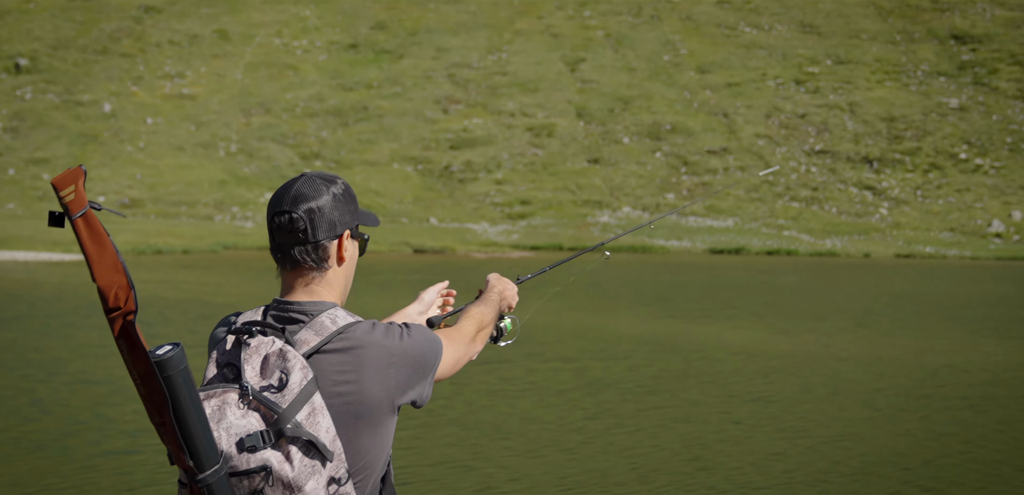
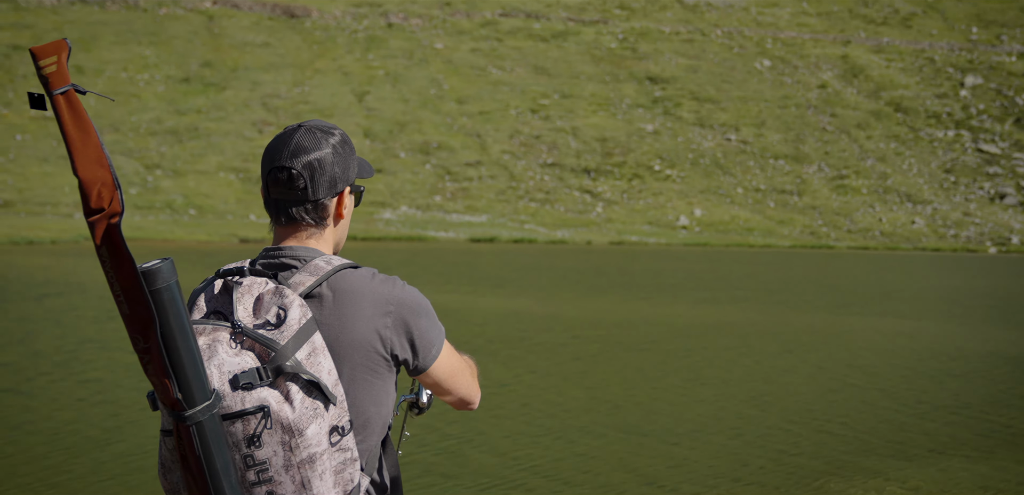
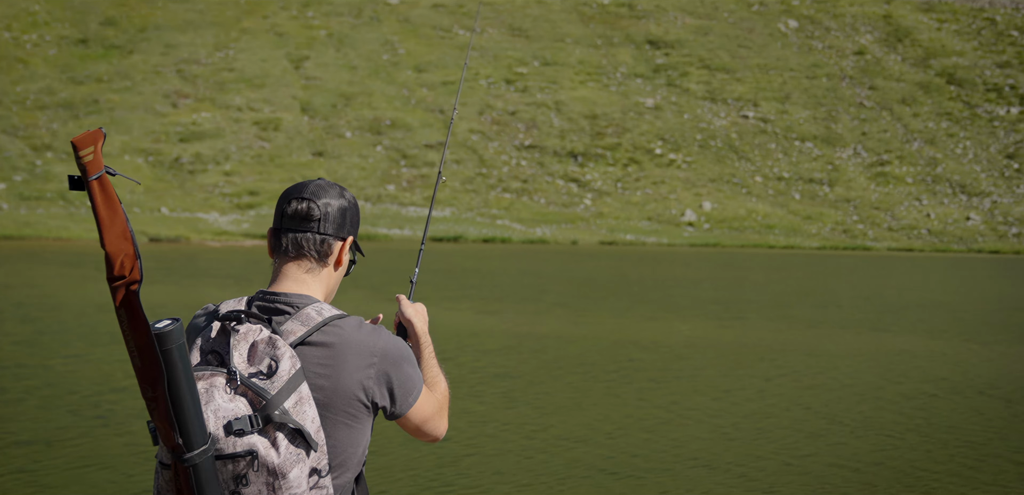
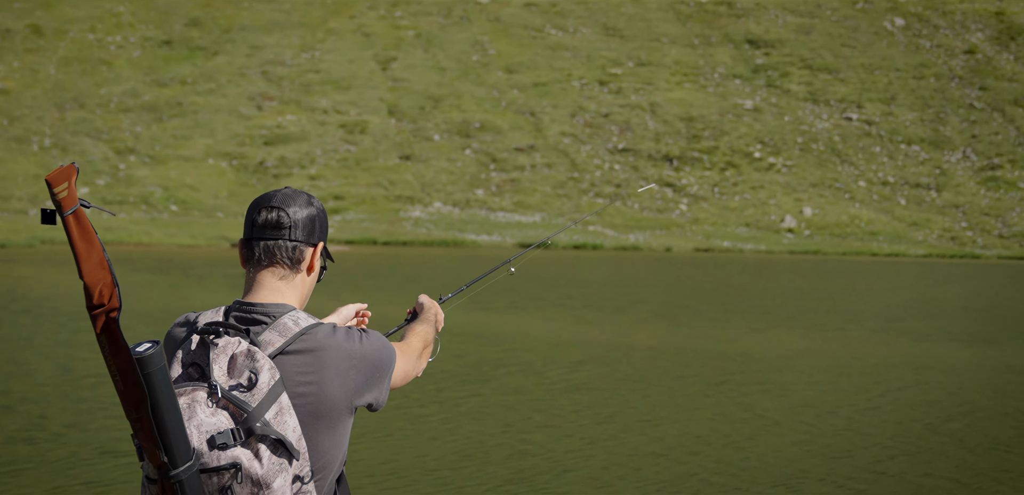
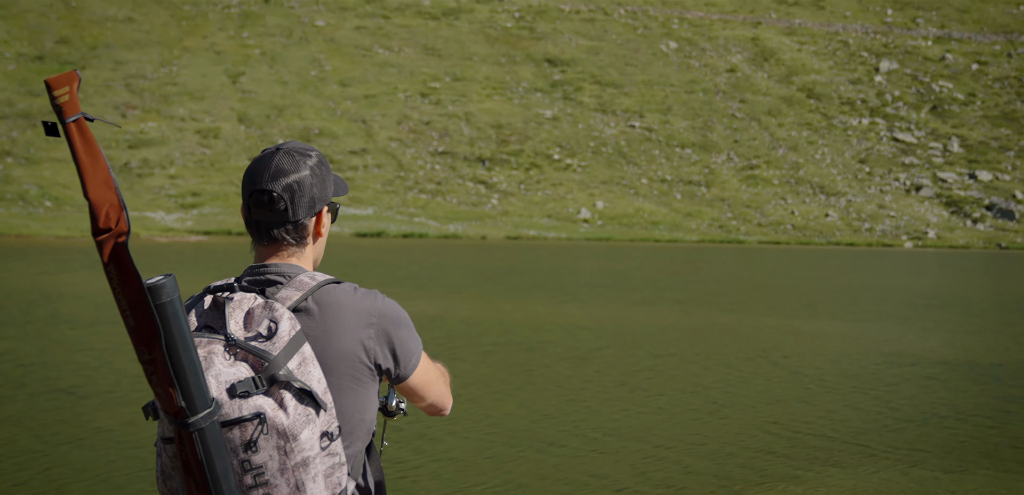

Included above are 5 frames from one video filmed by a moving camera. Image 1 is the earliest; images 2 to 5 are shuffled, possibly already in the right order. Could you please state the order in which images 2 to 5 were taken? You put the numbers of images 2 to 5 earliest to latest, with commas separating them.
4, 3, 5, 2
